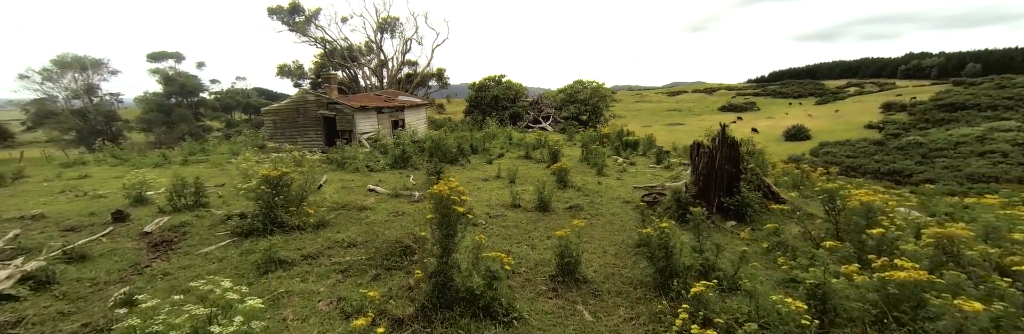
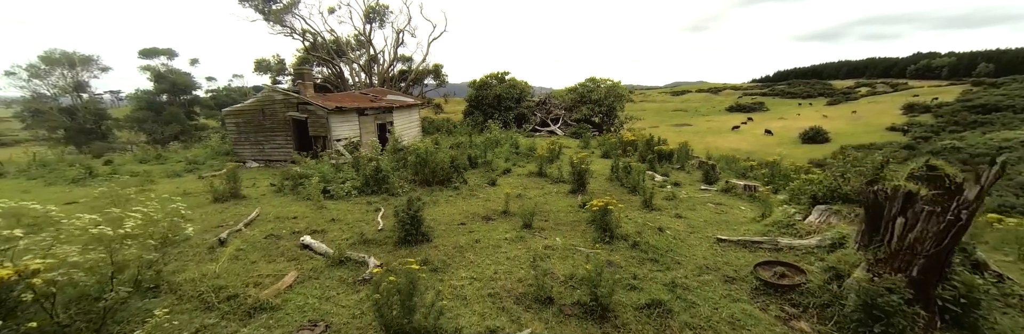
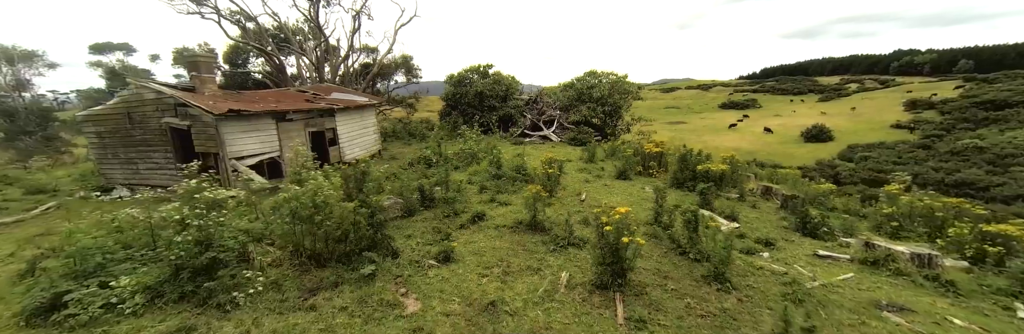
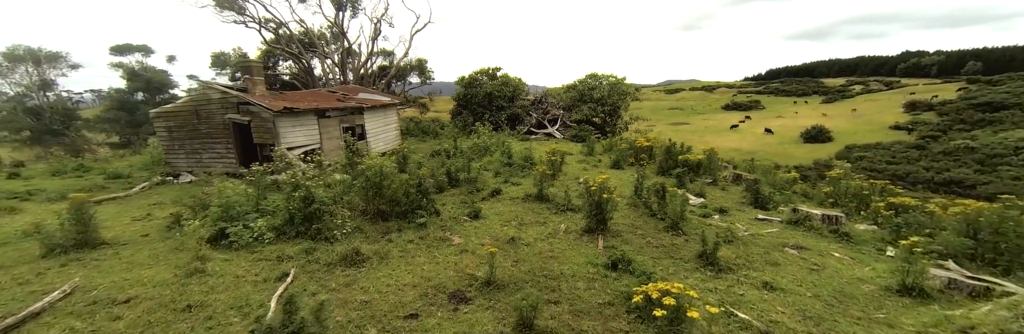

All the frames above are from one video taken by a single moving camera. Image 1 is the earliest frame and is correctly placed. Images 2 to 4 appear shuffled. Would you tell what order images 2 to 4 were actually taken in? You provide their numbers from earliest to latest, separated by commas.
2, 4, 3
